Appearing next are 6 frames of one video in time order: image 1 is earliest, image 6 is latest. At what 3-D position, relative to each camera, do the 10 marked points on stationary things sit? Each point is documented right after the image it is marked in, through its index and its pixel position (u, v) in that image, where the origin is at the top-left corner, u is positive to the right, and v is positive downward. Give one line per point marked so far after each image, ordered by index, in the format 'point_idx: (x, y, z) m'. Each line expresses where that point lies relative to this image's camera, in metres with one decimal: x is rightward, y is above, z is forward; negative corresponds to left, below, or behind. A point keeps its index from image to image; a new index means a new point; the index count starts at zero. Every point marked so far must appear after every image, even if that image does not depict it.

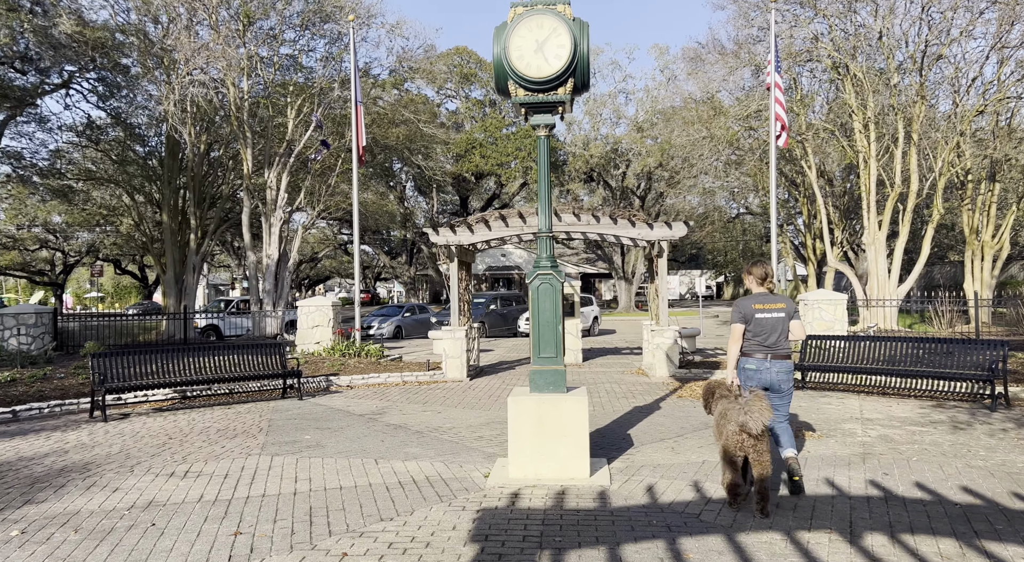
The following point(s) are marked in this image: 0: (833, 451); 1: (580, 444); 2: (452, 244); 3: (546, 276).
0: (+3.1, -1.6, +7.9) m
1: (+0.5, -1.3, +6.6) m
2: (-1.2, +0.7, +15.2) m
3: (+0.3, 0.0, +6.9) m
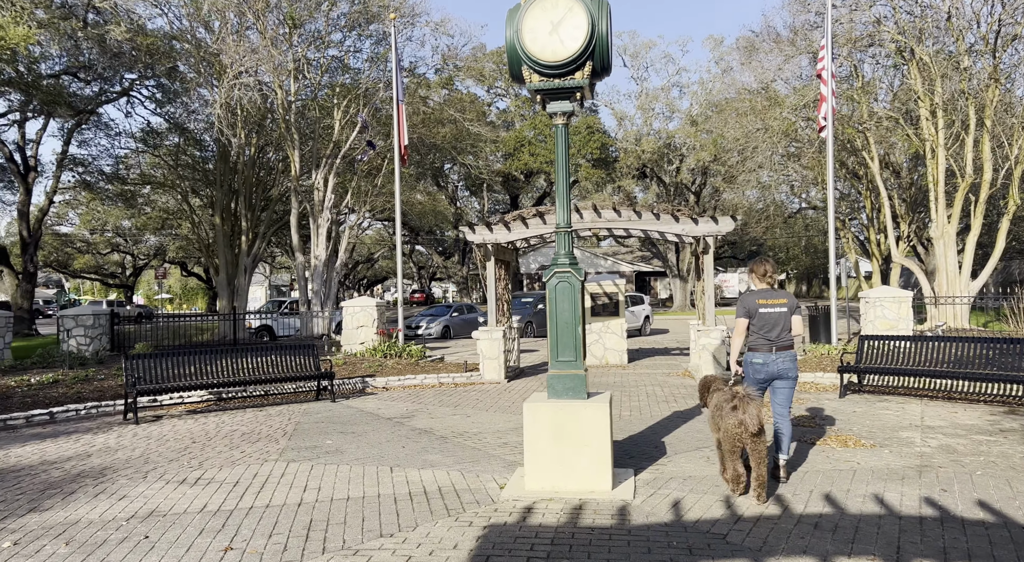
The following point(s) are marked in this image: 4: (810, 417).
0: (+3.3, -1.6, +7.2) m
1: (+0.7, -1.3, +6.2) m
2: (-0.5, +0.7, +14.8) m
3: (+0.4, 0.0, +6.5) m
4: (+3.6, -1.6, +9.8) m
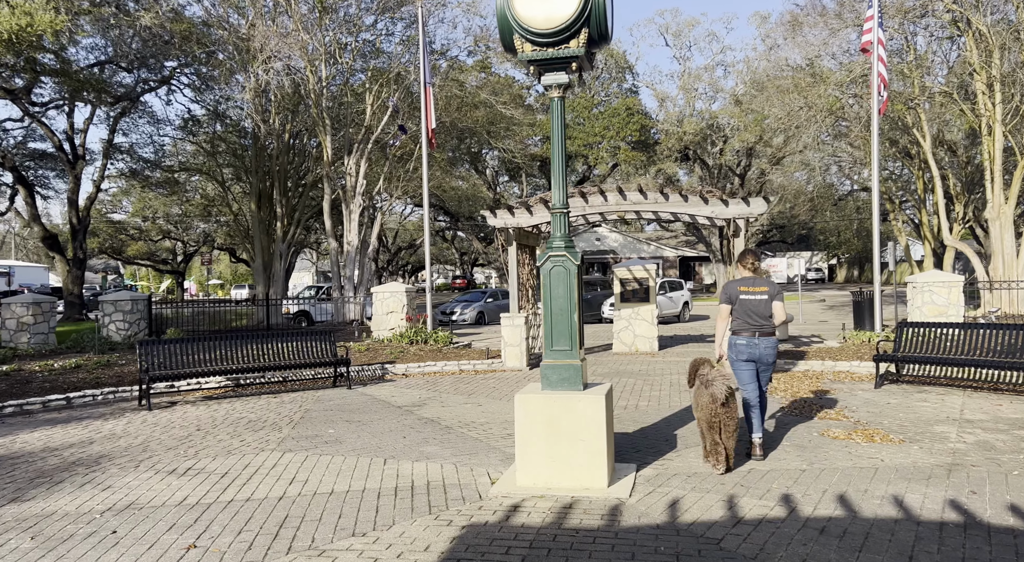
0: (+3.3, -1.5, +6.7) m
1: (+0.6, -1.2, +5.8) m
2: (0.0, +1.0, +14.5) m
3: (+0.4, +0.2, +6.1) m
4: (+3.7, -1.5, +9.3) m
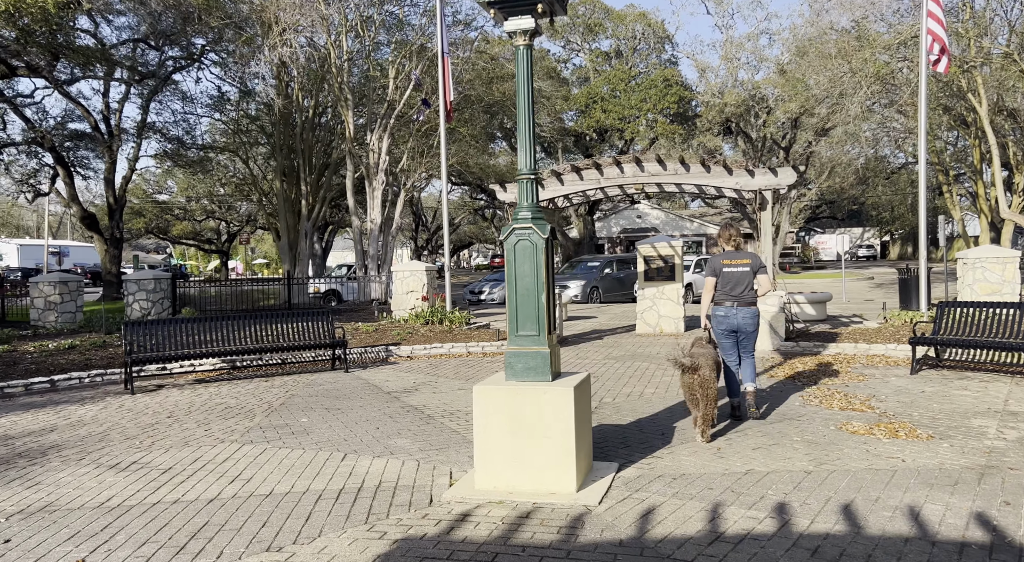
0: (+3.1, -1.3, +5.9) m
1: (+0.3, -1.0, +5.1) m
2: (+0.2, +1.3, +13.7) m
3: (+0.1, +0.3, +5.4) m
4: (+3.6, -1.2, +8.4) m
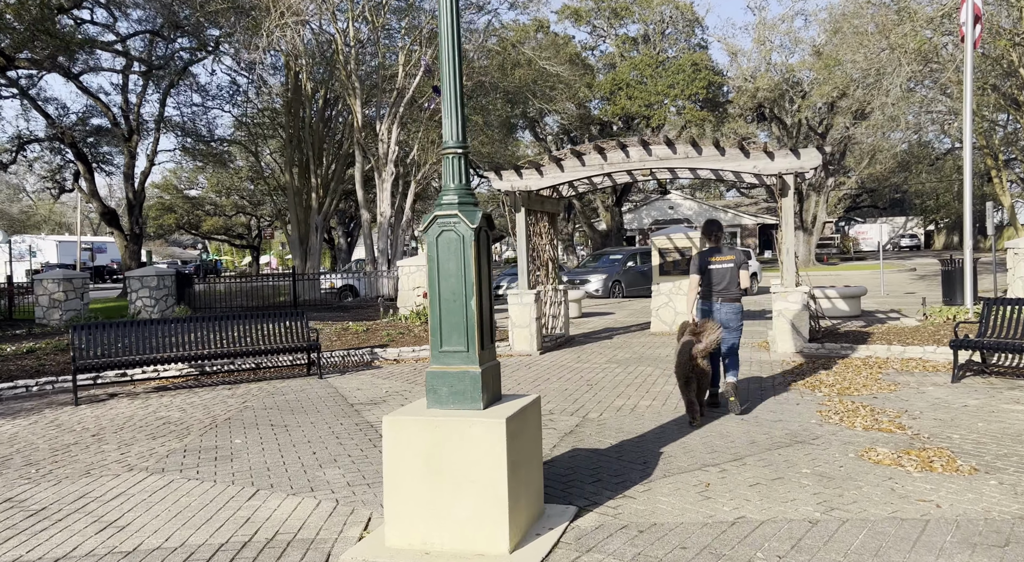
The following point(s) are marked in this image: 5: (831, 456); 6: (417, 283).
0: (+2.7, -1.3, +4.6) m
1: (-0.1, -1.1, +4.0) m
2: (+0.1, +1.4, +12.6) m
3: (-0.3, +0.3, +4.3) m
4: (+3.4, -1.2, +7.1) m
5: (+2.3, -1.2, +5.8) m
6: (-2.2, 0.0, +18.4) m
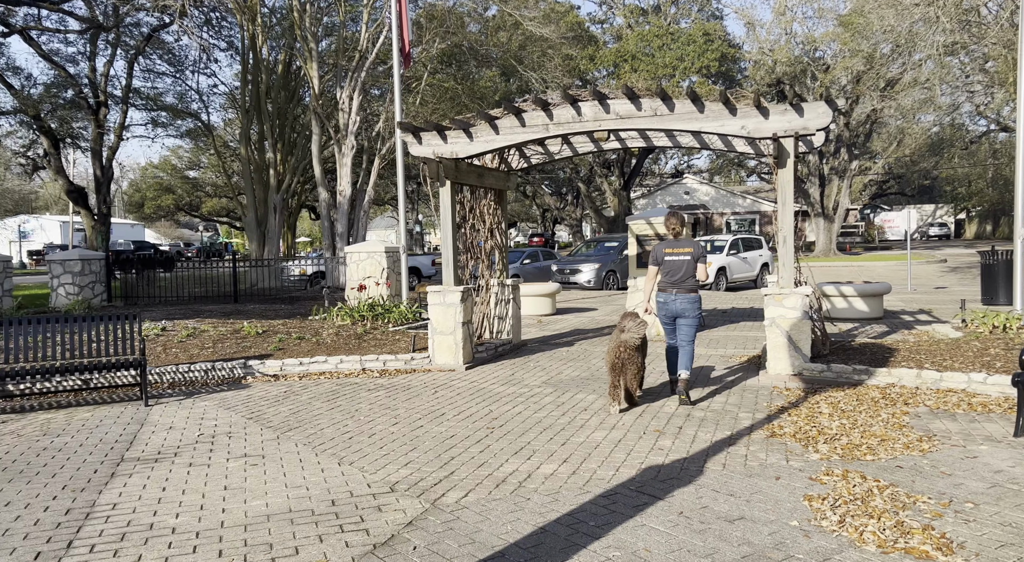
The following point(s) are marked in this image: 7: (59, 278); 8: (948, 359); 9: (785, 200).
0: (+1.5, -1.4, +1.9) m
1: (-1.3, -1.1, +1.3) m
2: (-0.8, +1.5, +9.8) m
3: (-1.5, +0.2, +1.5) m
4: (+2.3, -1.2, +4.4) m
5: (+1.1, -1.3, +3.0) m
6: (-3.0, +0.2, +15.8) m
7: (-10.3, 0.0, +18.1) m
8: (+4.5, -0.8, +8.4) m
9: (+2.9, +0.9, +8.6) m
